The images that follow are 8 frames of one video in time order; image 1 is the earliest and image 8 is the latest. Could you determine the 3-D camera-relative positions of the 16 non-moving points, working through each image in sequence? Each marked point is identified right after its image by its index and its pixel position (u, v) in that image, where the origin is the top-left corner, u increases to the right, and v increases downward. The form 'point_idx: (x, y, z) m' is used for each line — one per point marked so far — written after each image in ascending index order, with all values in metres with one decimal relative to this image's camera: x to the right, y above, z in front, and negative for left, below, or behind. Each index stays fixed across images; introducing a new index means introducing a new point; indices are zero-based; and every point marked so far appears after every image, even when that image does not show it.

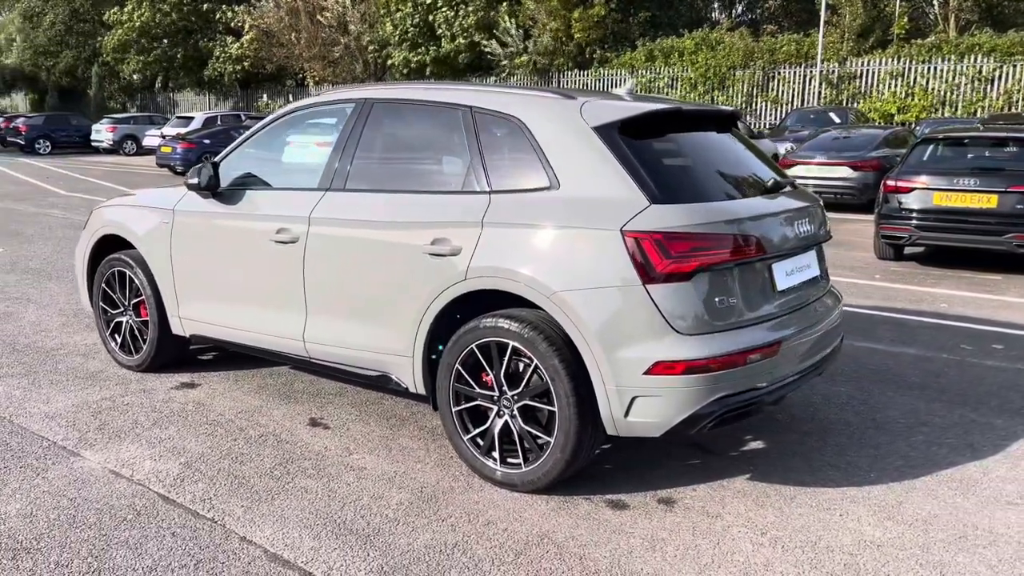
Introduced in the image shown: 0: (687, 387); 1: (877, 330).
0: (+0.7, -0.4, +3.3) m
1: (+3.0, -0.3, +6.9) m
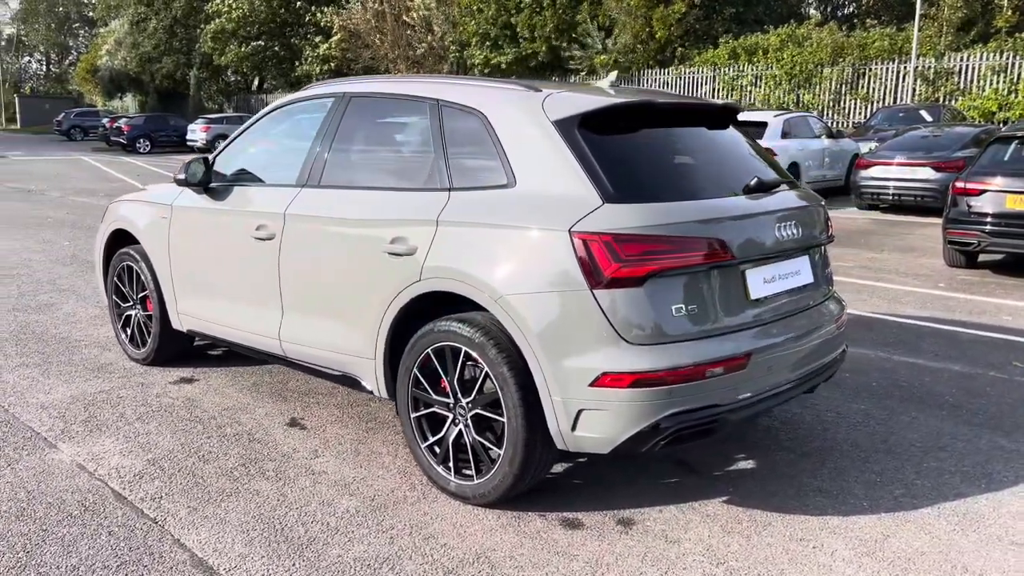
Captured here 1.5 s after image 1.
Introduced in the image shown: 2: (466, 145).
0: (+0.5, -0.4, +3.1) m
1: (+3.1, -0.4, +6.4) m
2: (-0.2, +0.6, +3.7) m
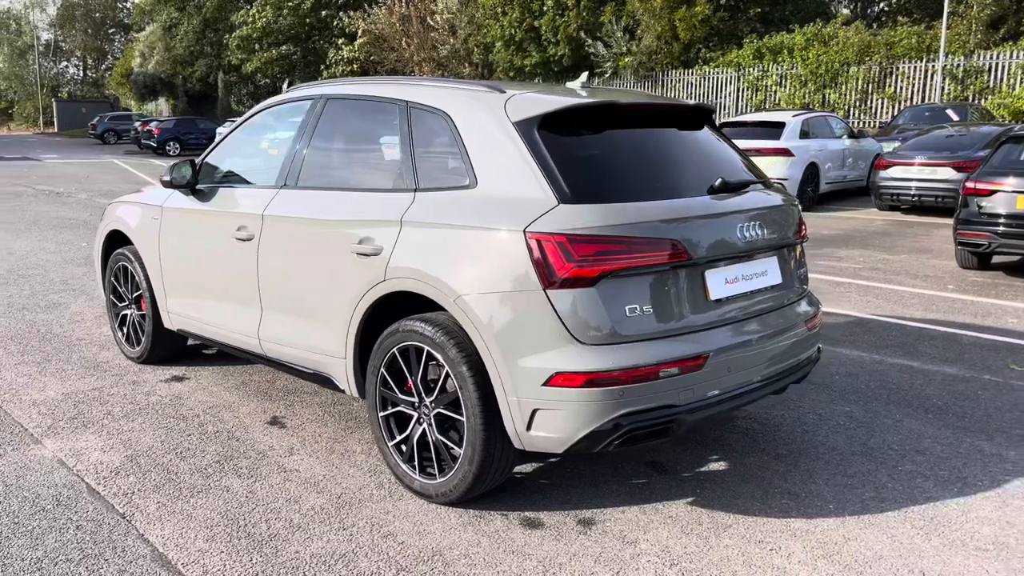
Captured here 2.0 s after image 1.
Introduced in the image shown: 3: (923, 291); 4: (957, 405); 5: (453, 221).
0: (+0.3, -0.4, +3.1) m
1: (+3.1, -0.4, +6.3) m
2: (-0.4, +0.6, +3.7) m
3: (+4.1, 0.0, +8.4) m
4: (+2.6, -0.7, +4.9) m
5: (-0.3, +0.3, +3.4) m
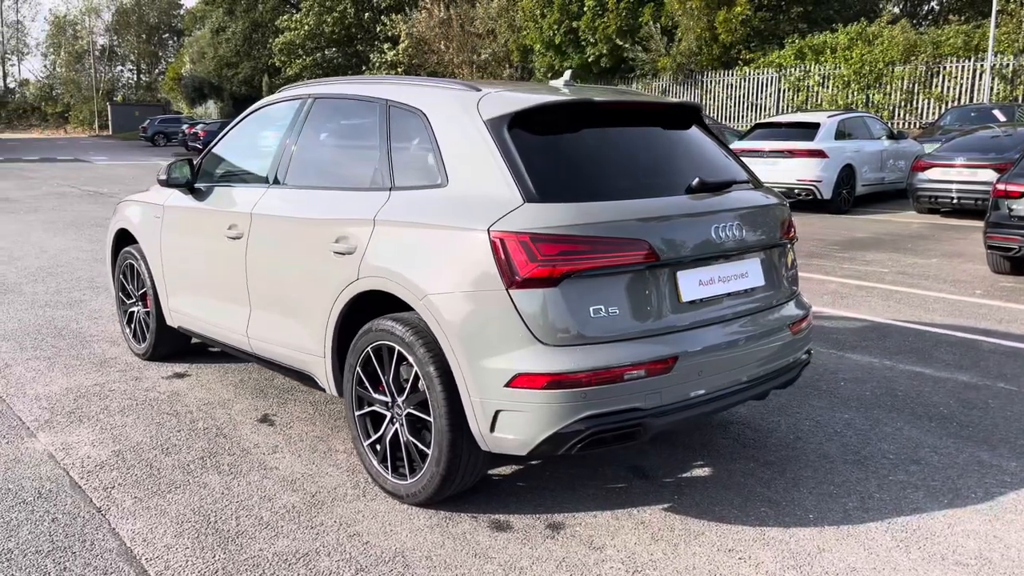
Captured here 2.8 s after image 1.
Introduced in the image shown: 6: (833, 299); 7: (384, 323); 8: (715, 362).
0: (+0.1, -0.4, +3.0) m
1: (+3.1, -0.5, +6.1) m
2: (-0.5, +0.6, +3.7) m
3: (+4.2, -0.1, +8.1) m
4: (+2.5, -0.7, +4.7) m
5: (-0.4, +0.3, +3.4) m
6: (+3.1, -0.1, +8.1) m
7: (-0.5, -0.1, +3.5) m
8: (+0.8, -0.3, +3.4) m
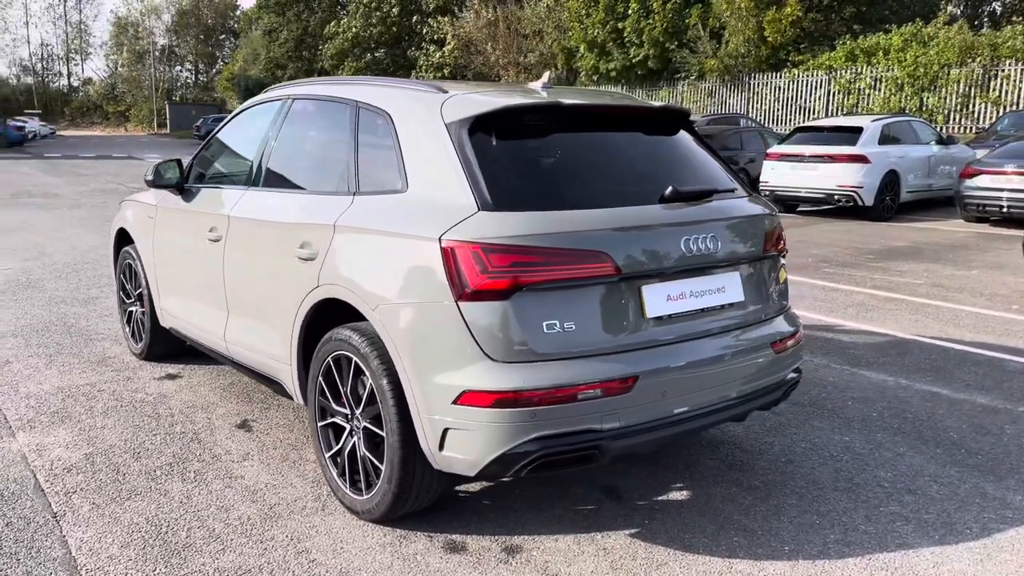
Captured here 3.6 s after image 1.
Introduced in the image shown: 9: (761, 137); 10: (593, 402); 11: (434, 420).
0: (0.0, -0.5, +2.9) m
1: (+3.1, -0.6, +5.8) m
2: (-0.6, +0.6, +3.6) m
3: (+4.3, -0.2, +7.7) m
4: (+2.4, -0.8, +4.4) m
5: (-0.5, +0.2, +3.3) m
6: (+3.2, -0.2, +7.7) m
7: (-0.7, -0.2, +3.4) m
8: (+0.7, -0.4, +3.2) m
9: (+5.6, +3.4, +18.8) m
10: (+0.3, -0.4, +2.9) m
11: (-0.3, -0.5, +3.0) m
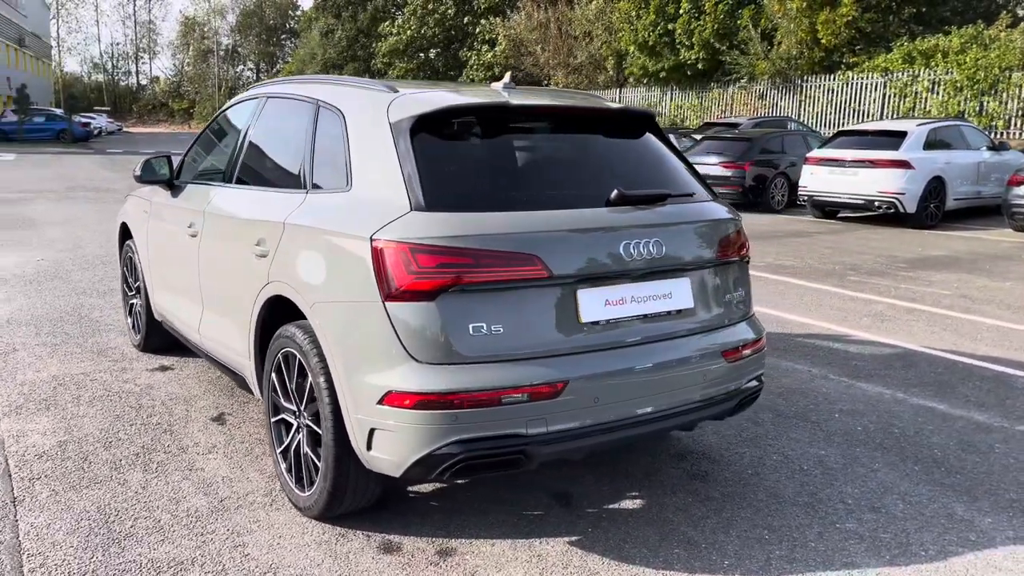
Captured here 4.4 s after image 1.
0: (-0.3, -0.5, +2.9) m
1: (+3.0, -0.6, +5.6) m
2: (-0.8, +0.6, +3.6) m
3: (+4.4, -0.3, +7.4) m
4: (+2.3, -0.9, +4.2) m
5: (-0.7, +0.2, +3.3) m
6: (+3.2, -0.3, +7.5) m
7: (-0.9, -0.2, +3.4) m
8: (+0.4, -0.4, +3.1) m
9: (+6.4, +3.3, +18.4) m
10: (0.0, -0.4, +2.9) m
11: (-0.5, -0.5, +3.0) m
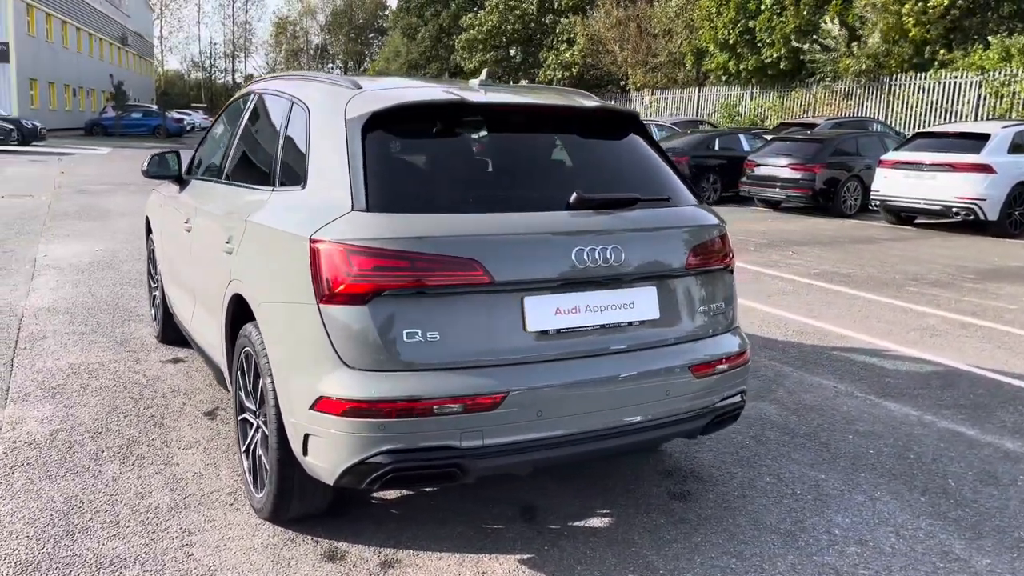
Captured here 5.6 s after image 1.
0: (-0.5, -0.5, +2.8) m
1: (+3.0, -0.7, +5.1) m
2: (-0.9, +0.6, +3.6) m
3: (+4.6, -0.5, +6.9) m
4: (+2.1, -0.9, +3.9) m
5: (-0.9, +0.2, +3.2) m
6: (+3.5, -0.4, +7.1) m
7: (-1.1, -0.2, +3.4) m
8: (+0.2, -0.4, +3.0) m
9: (+7.8, +3.1, +17.6) m
10: (-0.2, -0.4, +2.8) m
11: (-0.7, -0.5, +2.9) m
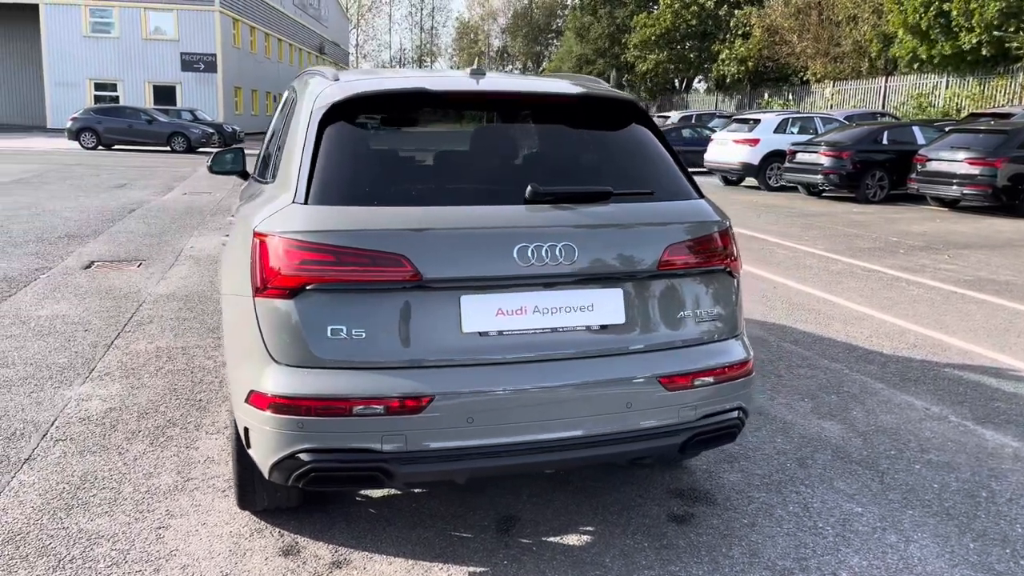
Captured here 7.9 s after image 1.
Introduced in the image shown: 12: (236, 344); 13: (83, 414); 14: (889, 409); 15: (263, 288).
0: (-0.8, -0.5, +2.7) m
1: (+3.2, -0.8, +4.3) m
2: (-0.9, +0.6, +3.6) m
3: (+5.1, -0.6, +5.7) m
4: (+2.1, -1.0, +3.3) m
5: (-1.0, +0.3, +3.3) m
6: (+4.0, -0.5, +6.1) m
7: (-1.1, -0.1, +3.4) m
8: (0.0, -0.4, +2.8) m
9: (+10.6, +2.9, +15.5) m
10: (-0.4, -0.4, +2.7) m
11: (-0.9, -0.4, +2.9) m
12: (-1.0, -0.2, +3.0) m
13: (-2.3, -0.7, +4.6) m
14: (+2.2, -0.7, +4.8) m
15: (-0.8, 0.0, +2.8) m
